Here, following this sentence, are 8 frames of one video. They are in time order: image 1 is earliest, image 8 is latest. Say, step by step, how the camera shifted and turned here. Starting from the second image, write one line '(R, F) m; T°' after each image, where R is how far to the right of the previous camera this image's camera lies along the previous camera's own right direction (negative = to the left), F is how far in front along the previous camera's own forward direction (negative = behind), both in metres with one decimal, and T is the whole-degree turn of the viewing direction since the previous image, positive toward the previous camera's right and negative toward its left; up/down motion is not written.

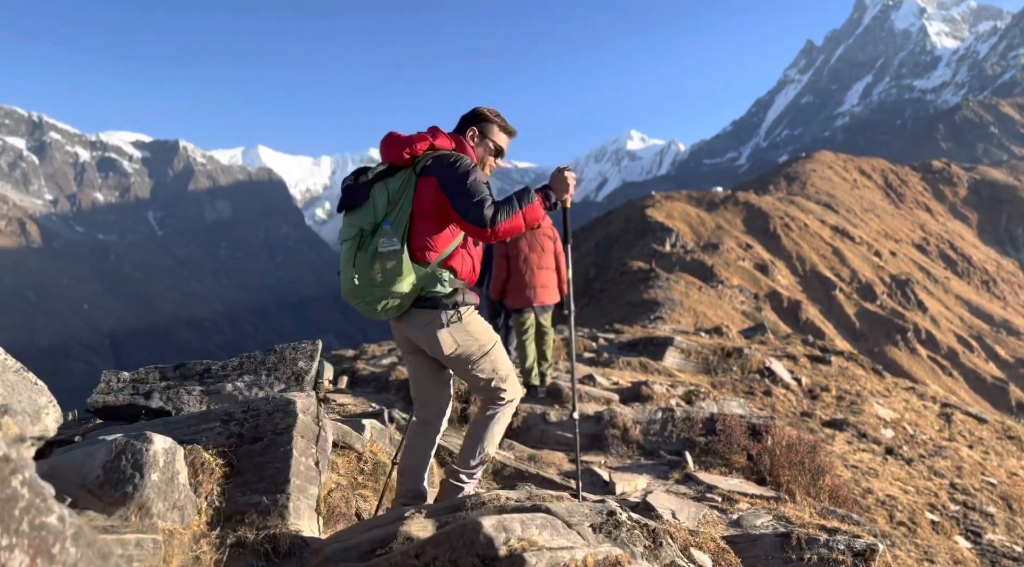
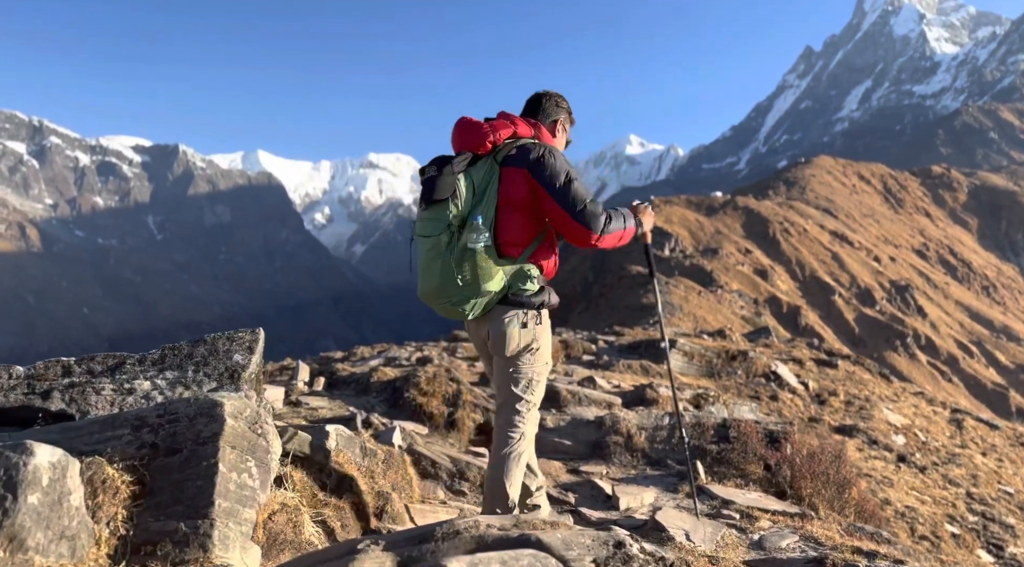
(0.0, +0.5) m; 0°
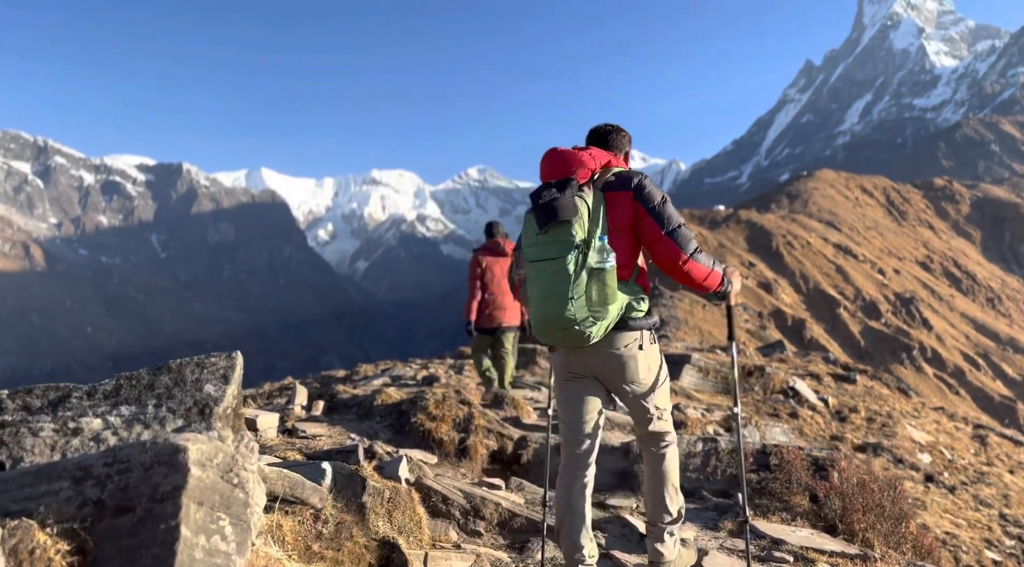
(-0.1, +0.4) m; 0°
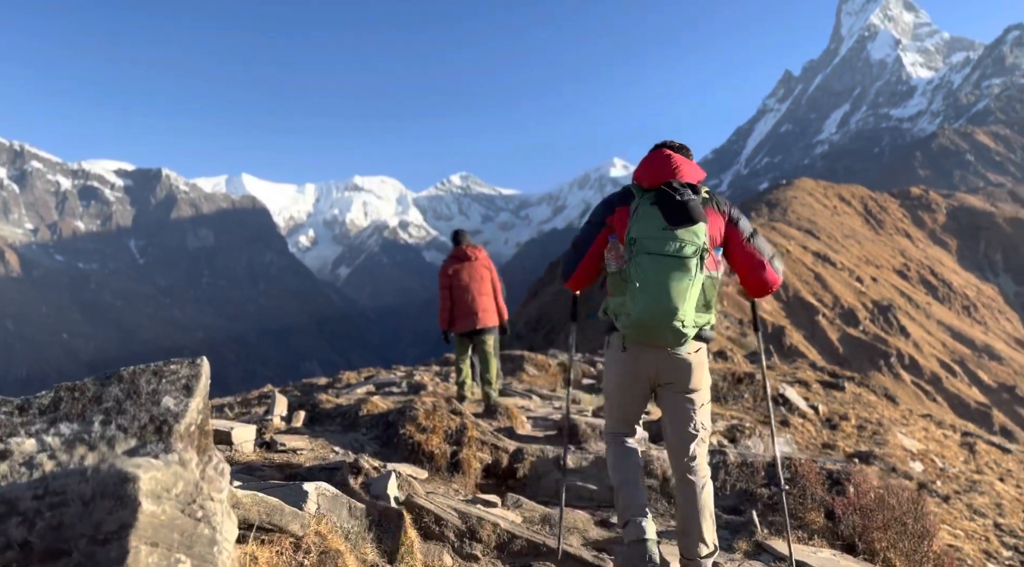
(-0.1, +0.3) m; +1°
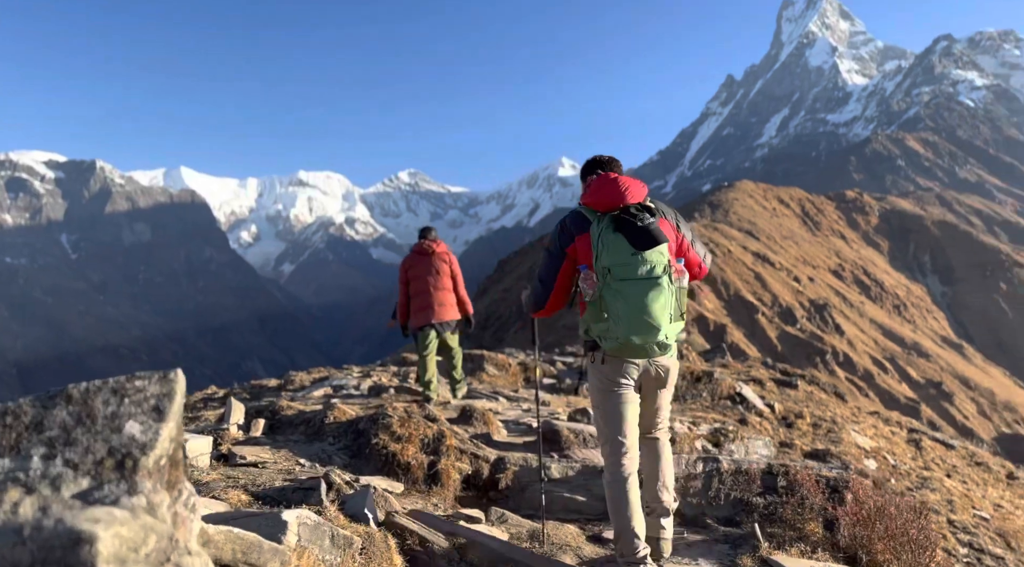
(-0.2, +0.3) m; +4°
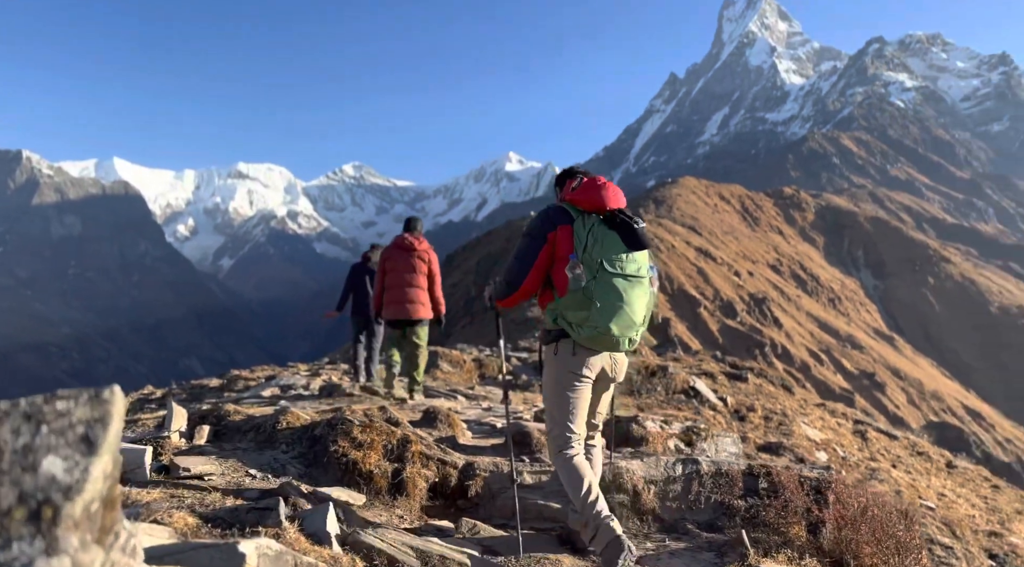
(-0.1, +0.3) m; +4°
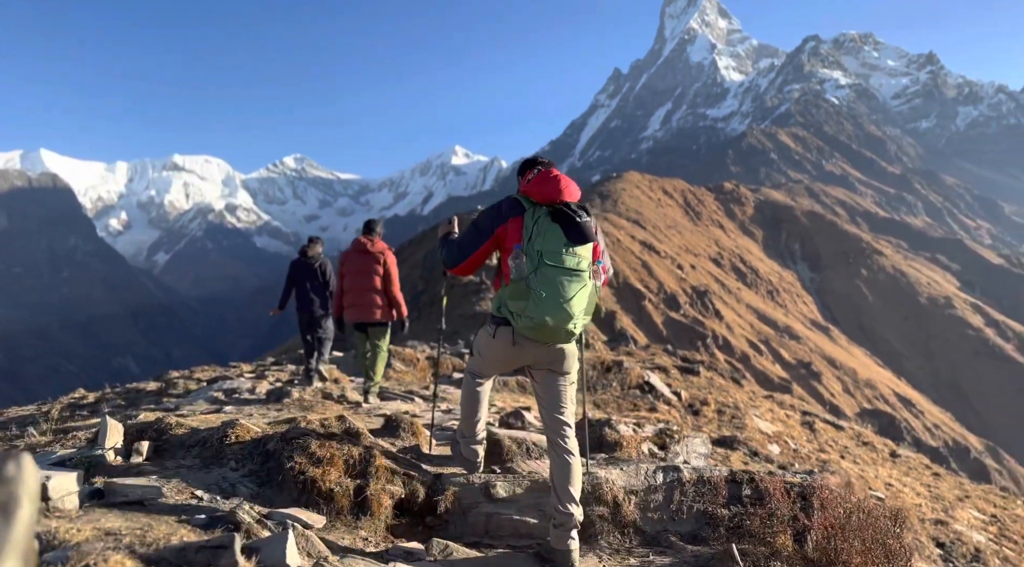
(-0.1, +0.3) m; +4°
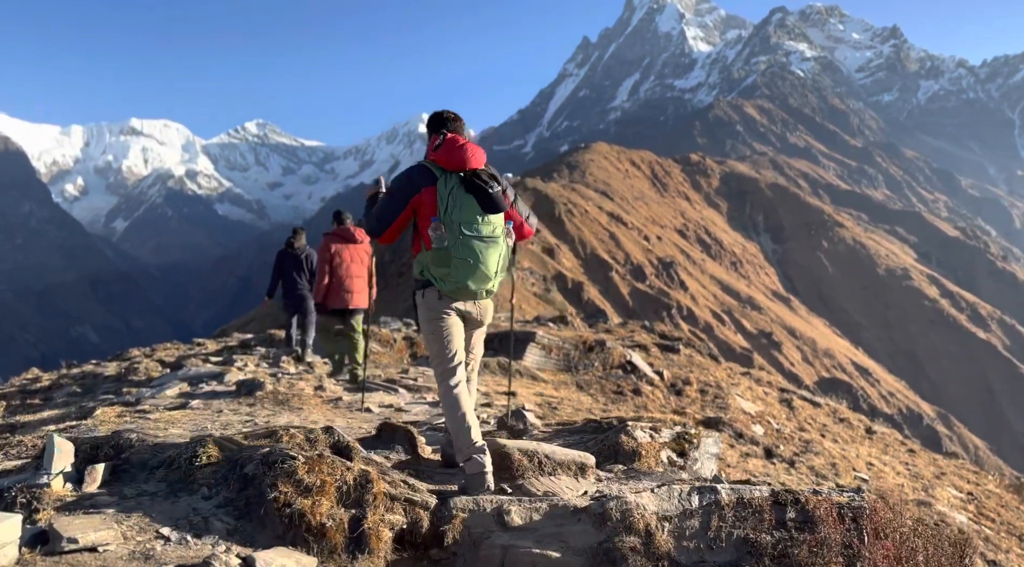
(-0.2, +0.5) m; +2°
